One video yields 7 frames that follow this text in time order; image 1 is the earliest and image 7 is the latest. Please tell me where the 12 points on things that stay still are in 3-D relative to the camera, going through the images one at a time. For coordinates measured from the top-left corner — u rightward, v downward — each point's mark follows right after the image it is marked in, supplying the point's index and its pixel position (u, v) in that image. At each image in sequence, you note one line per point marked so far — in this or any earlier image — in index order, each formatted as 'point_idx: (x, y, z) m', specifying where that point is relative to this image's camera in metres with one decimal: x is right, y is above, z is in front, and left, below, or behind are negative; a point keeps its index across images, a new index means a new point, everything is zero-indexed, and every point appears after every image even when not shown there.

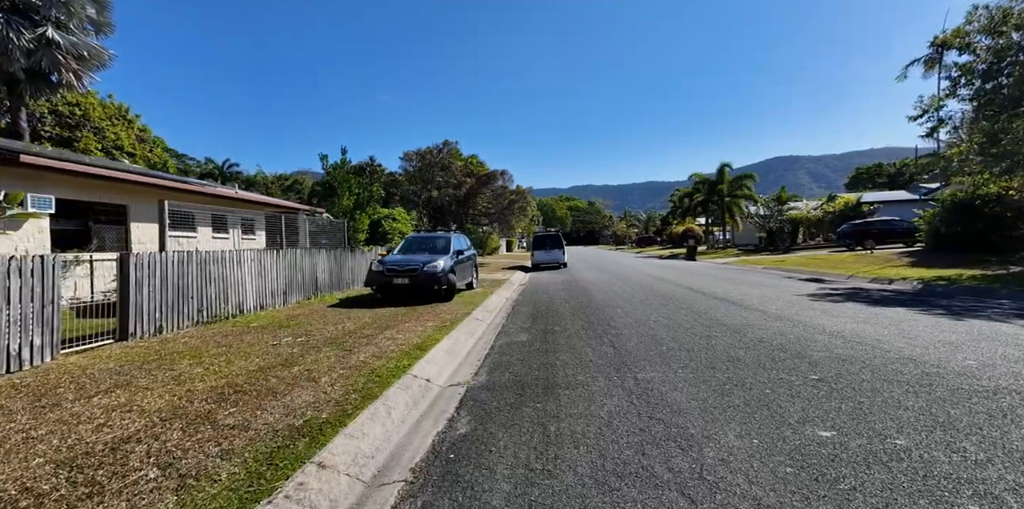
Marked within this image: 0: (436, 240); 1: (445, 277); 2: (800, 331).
0: (-2.1, +0.4, +13.2) m
1: (-1.7, -0.6, +11.3) m
2: (+4.0, -1.1, +6.5) m
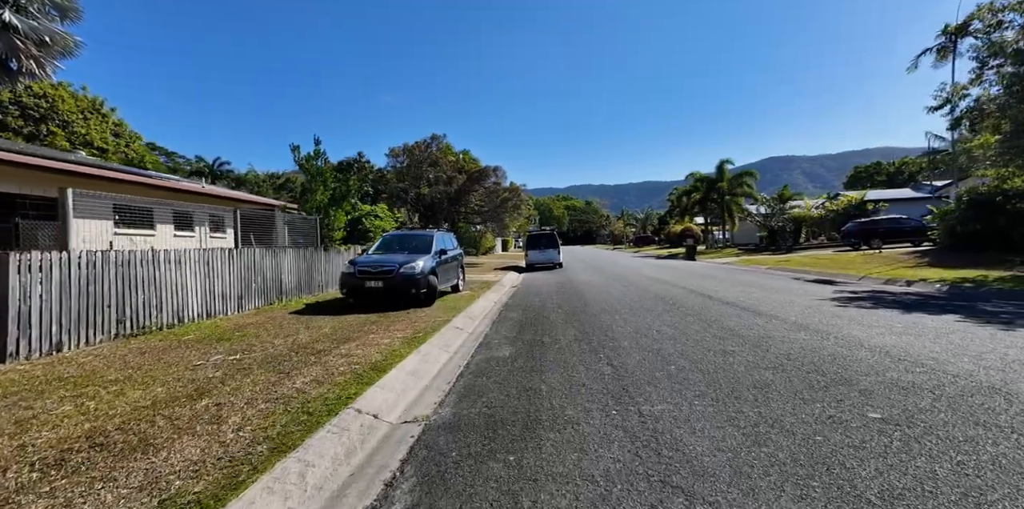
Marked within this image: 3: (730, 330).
0: (-2.4, +0.4, +12.1) m
1: (-1.9, -0.6, +10.2) m
2: (+3.7, -1.1, +5.4) m
3: (+3.1, -1.1, +6.8) m
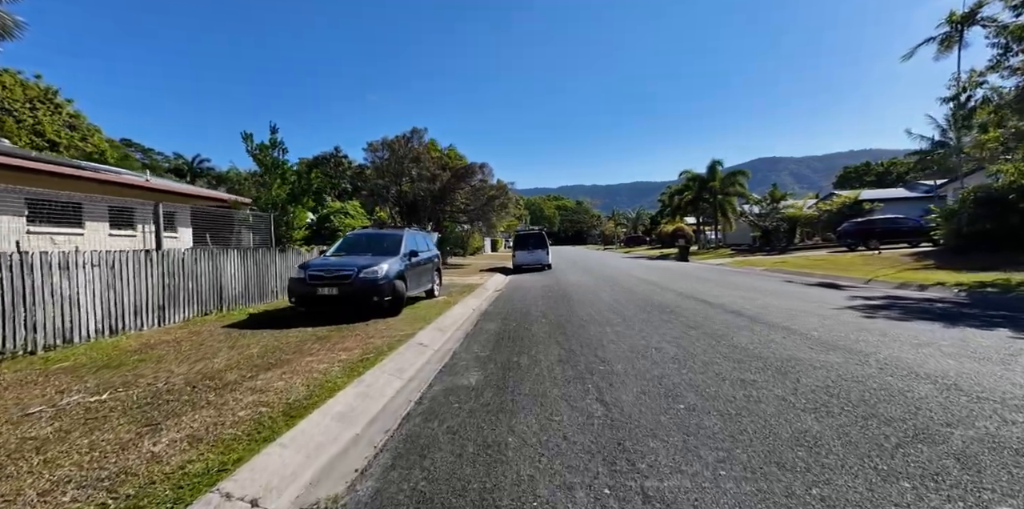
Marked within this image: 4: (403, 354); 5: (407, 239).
0: (-2.9, +0.4, +10.8) m
1: (-2.4, -0.6, +8.9) m
2: (+3.4, -1.1, +4.3) m
3: (+2.8, -1.2, +5.6) m
4: (-1.5, -1.3, +6.2) m
5: (-2.5, +0.4, +11.0) m
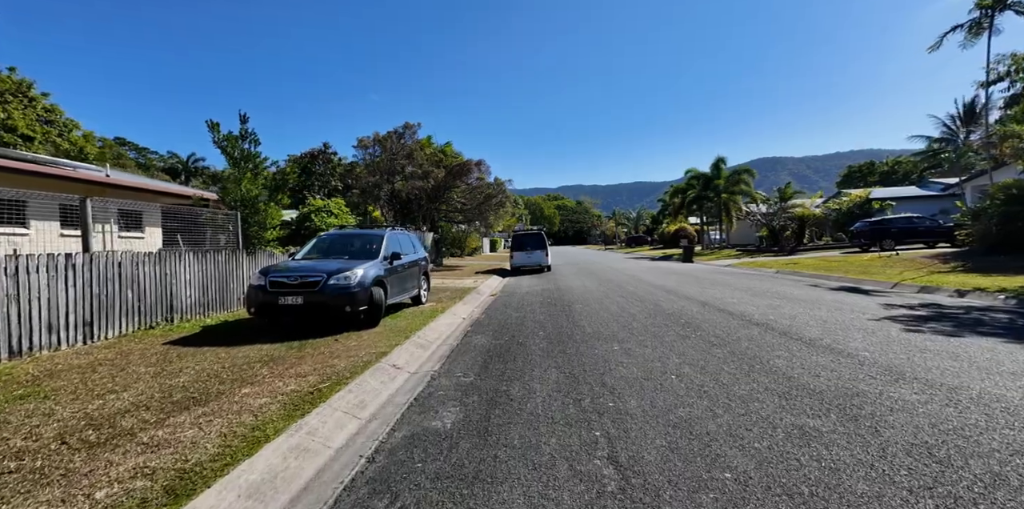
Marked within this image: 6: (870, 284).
0: (-3.0, +0.3, +9.7) m
1: (-2.5, -0.7, +7.8) m
2: (+3.3, -1.2, +3.2) m
3: (+2.7, -1.2, +4.5) m
4: (-1.6, -1.4, +5.1) m
5: (-2.6, +0.3, +9.9) m
6: (+9.7, -0.8, +12.5) m
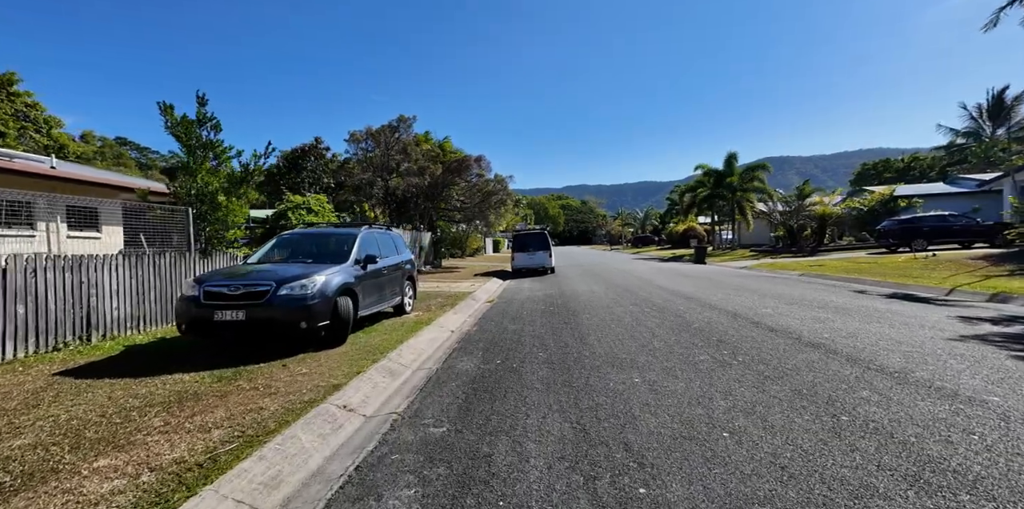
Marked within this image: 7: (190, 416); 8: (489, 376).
0: (-3.1, +0.3, +8.3) m
1: (-2.6, -0.7, +6.4) m
2: (+3.1, -1.2, +1.7) m
3: (+2.5, -1.2, +3.0) m
4: (-1.7, -1.4, +3.6) m
5: (-2.7, +0.3, +8.5) m
6: (+9.6, -0.8, +11.0) m
7: (-2.7, -1.3, +4.0) m
8: (-0.3, -1.4, +5.6) m
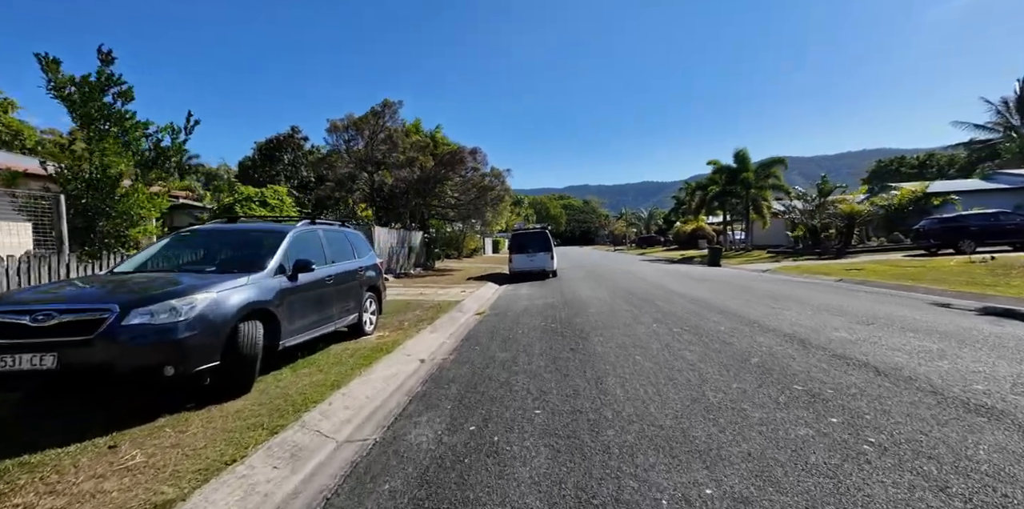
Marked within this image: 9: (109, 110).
0: (-3.3, +0.2, +6.0) m
1: (-2.7, -0.8, +4.2) m
2: (+3.0, -1.3, -0.5) m
3: (+2.4, -1.3, +0.8) m
4: (-1.9, -1.5, +1.4) m
5: (-2.8, +0.2, +6.3) m
6: (+9.5, -0.9, +8.7) m
7: (-2.9, -1.4, +1.7) m
8: (-0.4, -1.5, +3.3) m
9: (-6.5, +2.3, +7.4) m
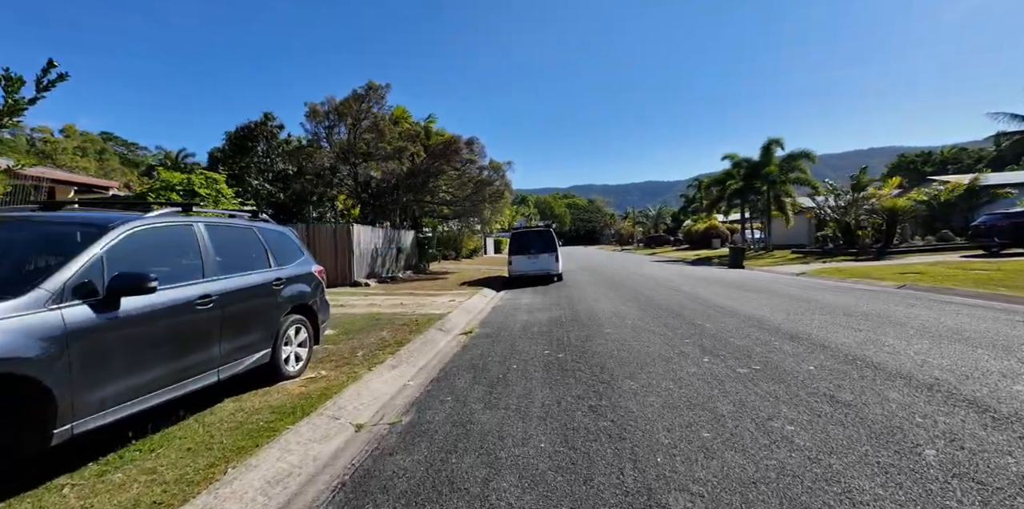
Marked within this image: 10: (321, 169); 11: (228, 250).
0: (-3.4, +0.2, +3.6) m
1: (-2.9, -0.8, +1.7) m
2: (+2.8, -1.3, -3.1) m
3: (+2.2, -1.4, -1.7) m
4: (-2.0, -1.5, -1.1) m
5: (-3.0, +0.1, +3.8) m
6: (+9.4, -1.0, +6.1) m
7: (-3.1, -1.5, -0.7) m
8: (-0.6, -1.6, +0.8) m
9: (-6.6, +2.2, +4.9) m
10: (-8.1, +3.6, +19.9) m
11: (-2.8, +0.1, +4.7) m
